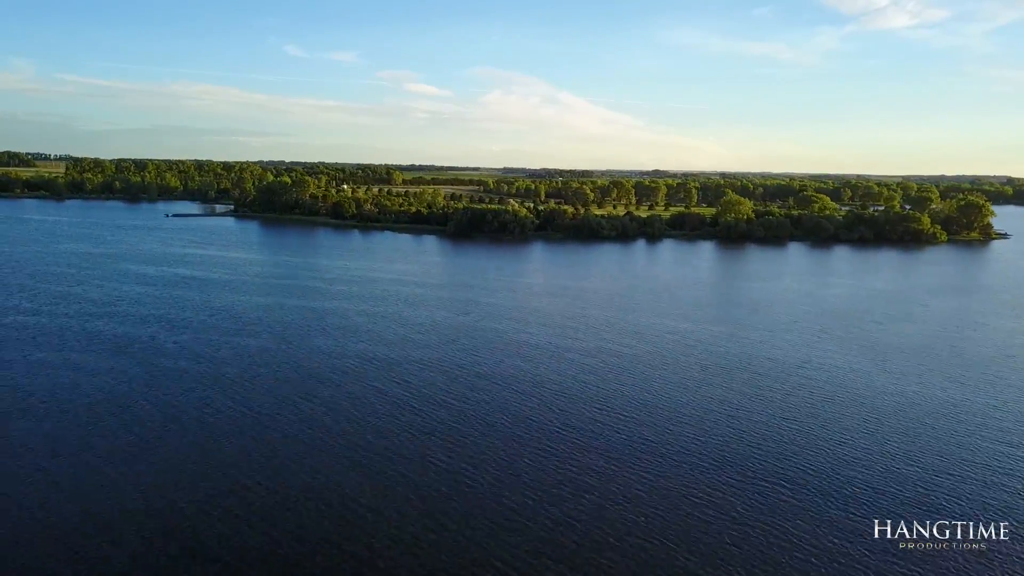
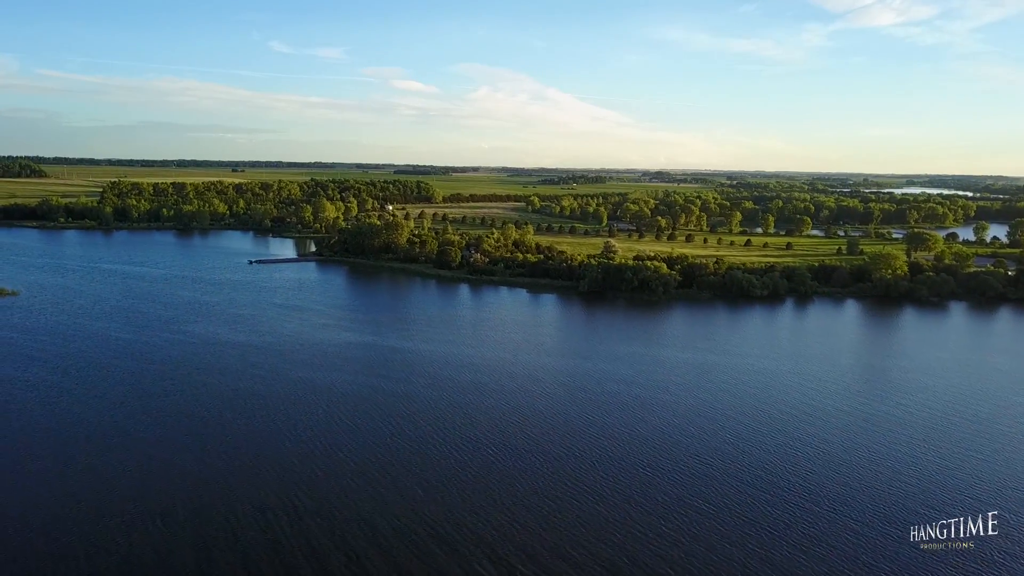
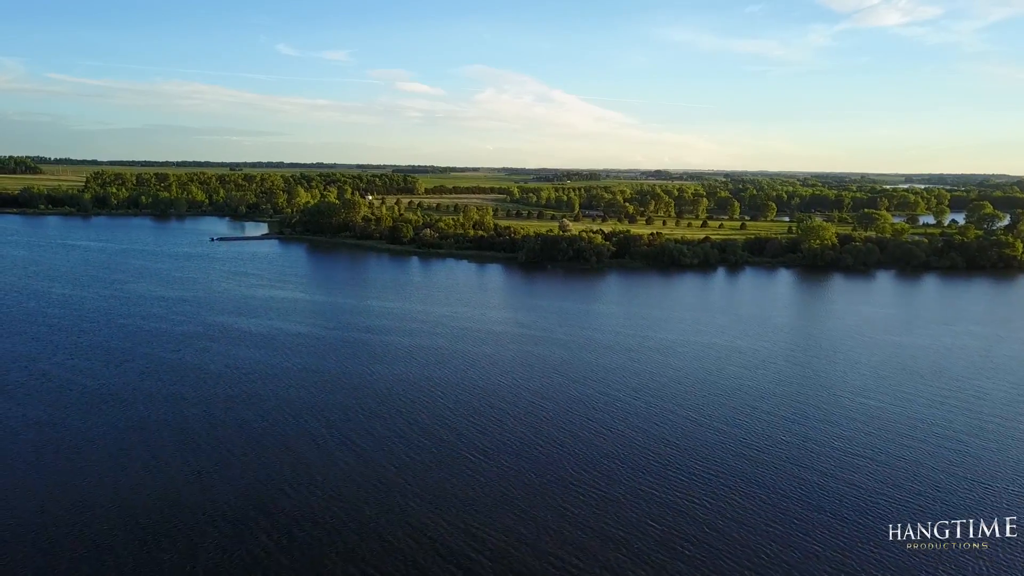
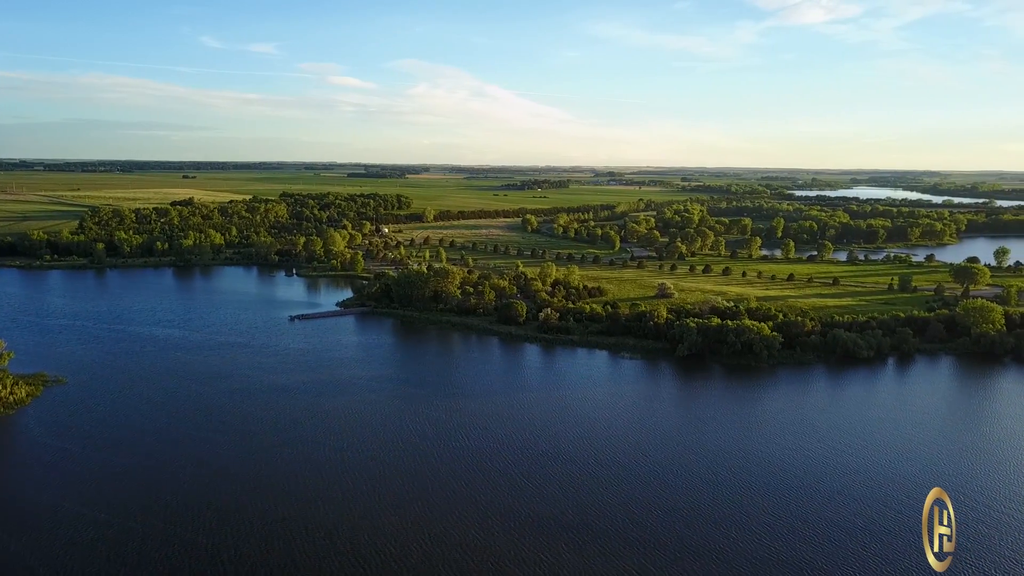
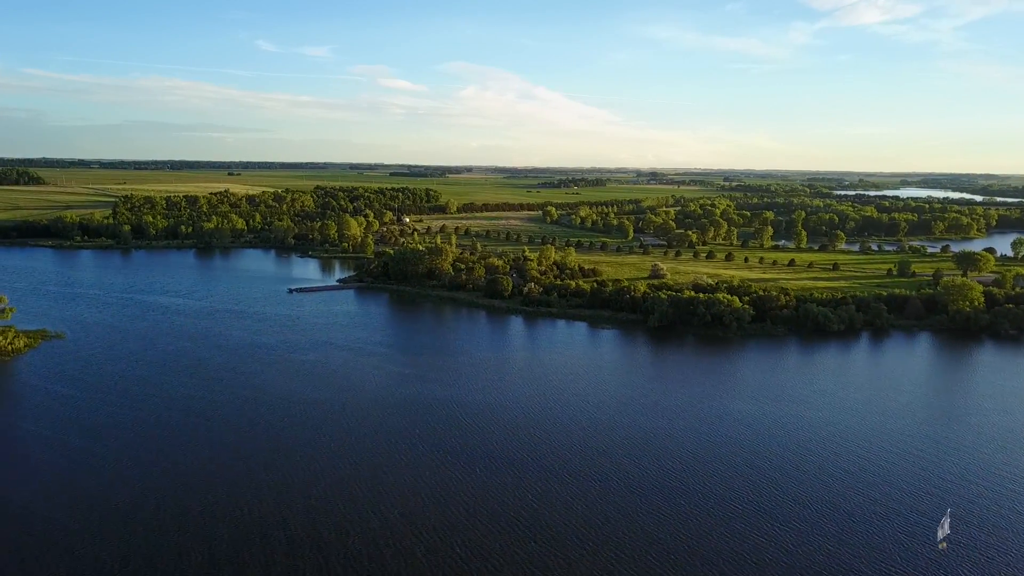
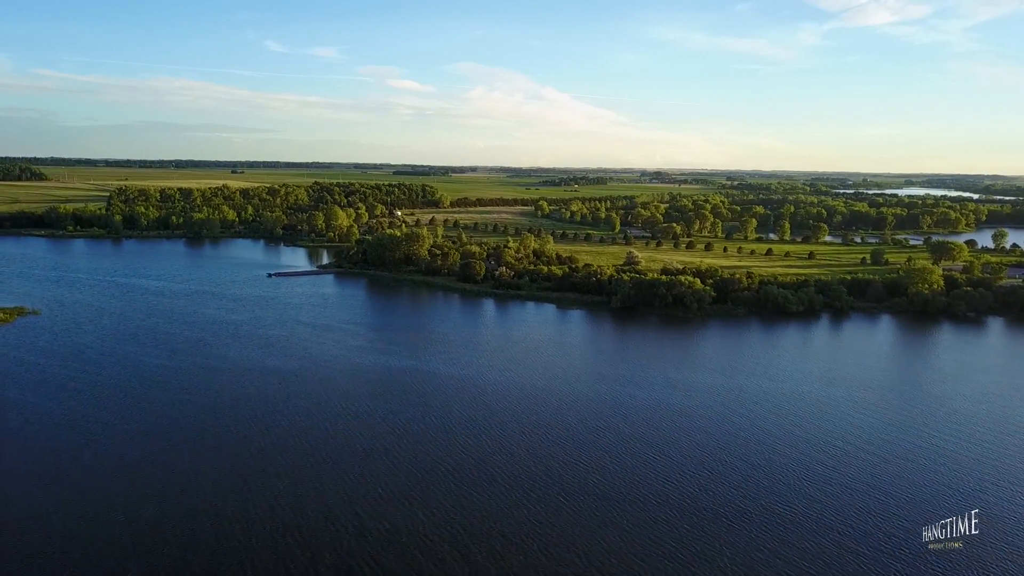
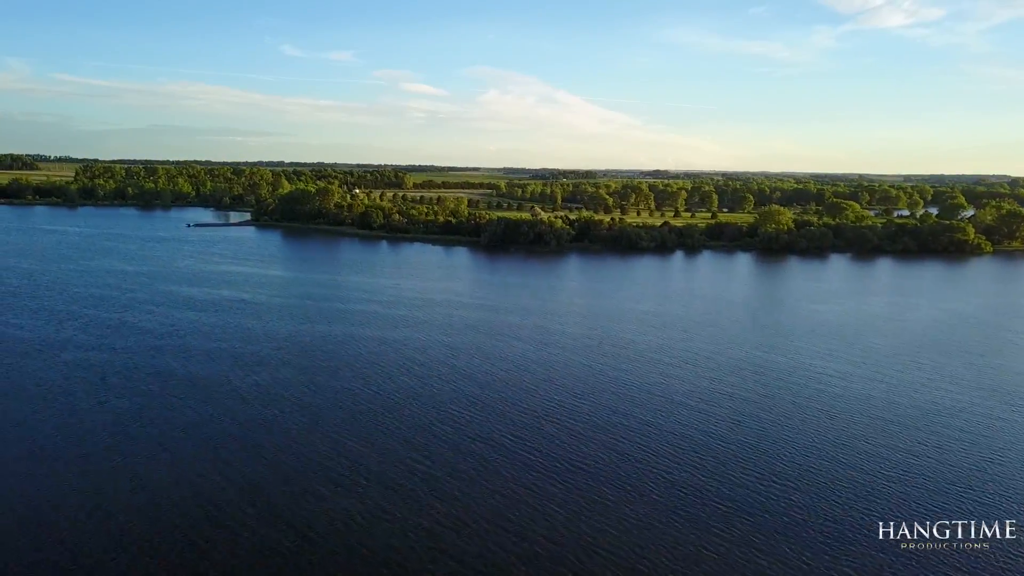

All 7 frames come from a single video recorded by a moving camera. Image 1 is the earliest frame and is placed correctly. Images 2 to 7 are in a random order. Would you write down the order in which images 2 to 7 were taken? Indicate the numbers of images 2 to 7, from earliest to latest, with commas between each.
7, 3, 2, 6, 5, 4
